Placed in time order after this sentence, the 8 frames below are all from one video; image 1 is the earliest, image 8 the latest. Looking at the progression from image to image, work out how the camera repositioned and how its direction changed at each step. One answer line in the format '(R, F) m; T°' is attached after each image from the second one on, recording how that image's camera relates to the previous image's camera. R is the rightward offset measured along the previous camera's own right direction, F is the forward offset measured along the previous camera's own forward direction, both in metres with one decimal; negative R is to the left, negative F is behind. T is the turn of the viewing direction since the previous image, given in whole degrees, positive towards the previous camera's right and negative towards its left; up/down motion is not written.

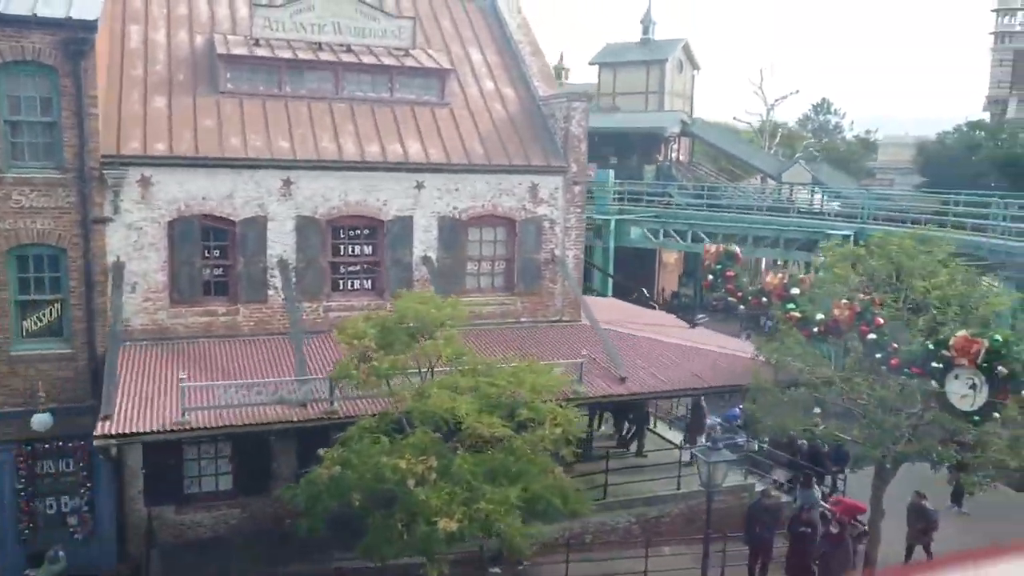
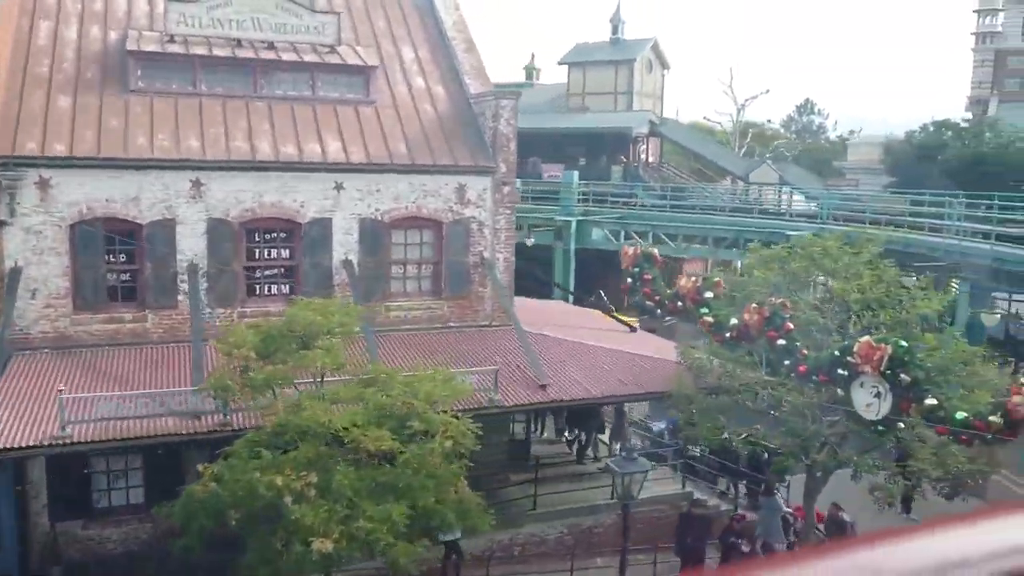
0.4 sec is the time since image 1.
(+1.1, +0.5) m; +1°
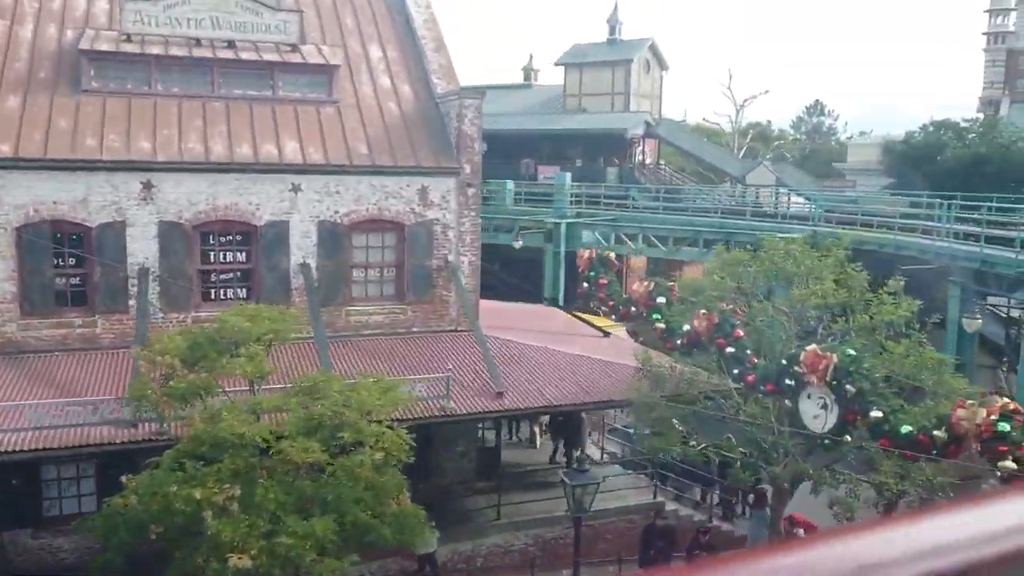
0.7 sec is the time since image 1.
(+0.8, +0.4) m; -1°
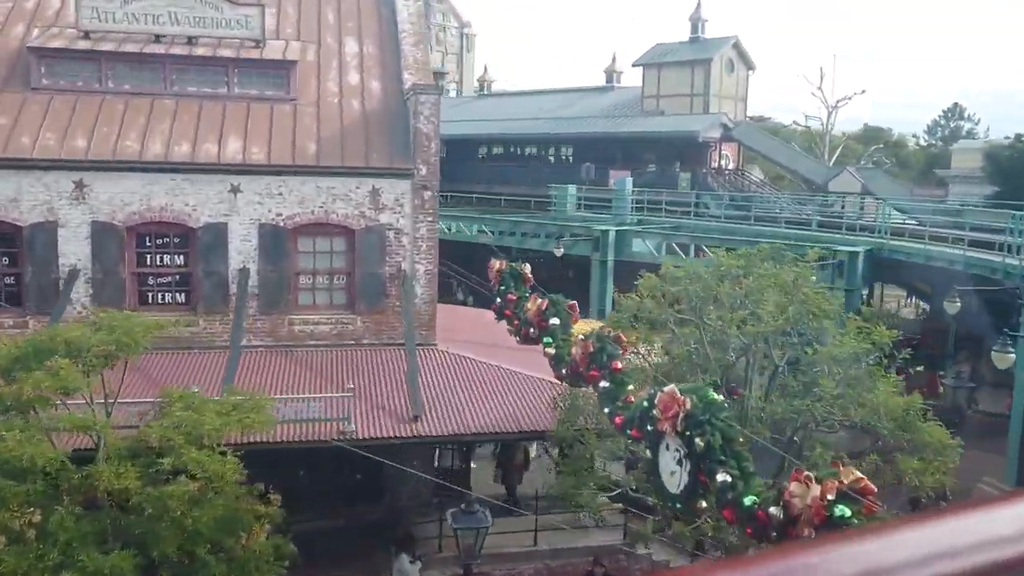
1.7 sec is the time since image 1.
(+2.6, +1.4) m; -8°
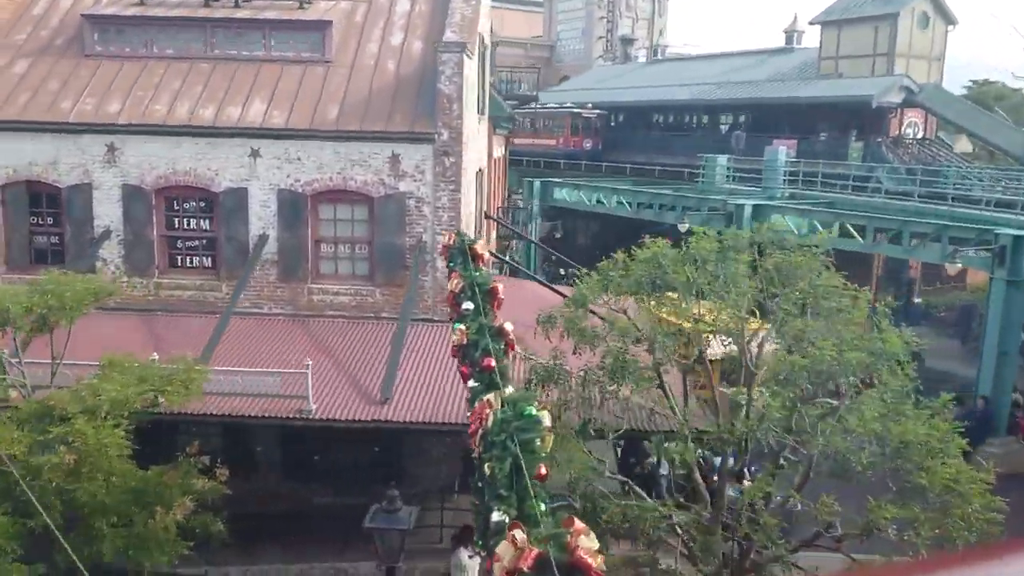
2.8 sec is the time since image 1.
(+2.6, +1.5) m; -14°
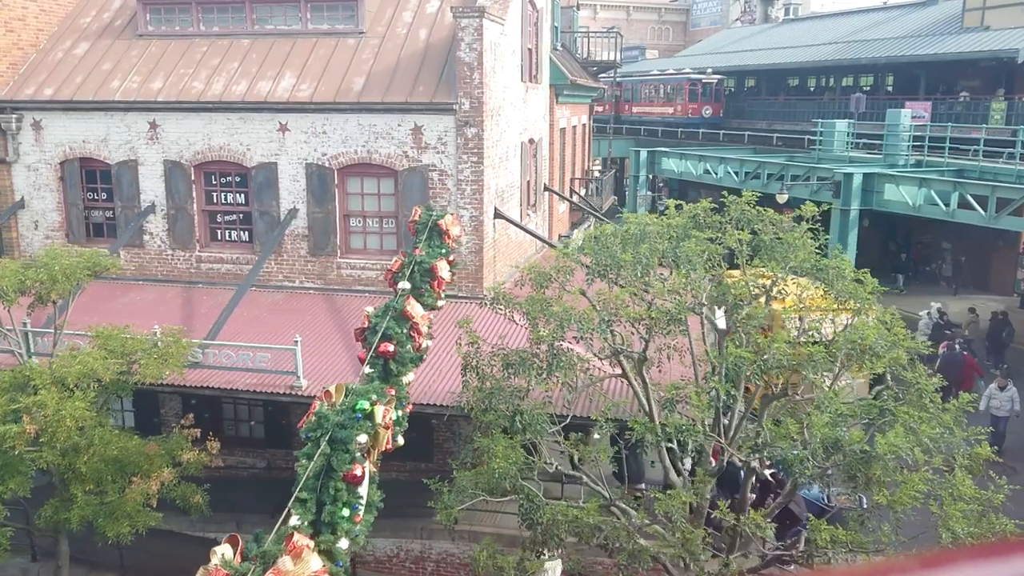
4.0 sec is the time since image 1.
(+1.7, +0.7) m; -10°
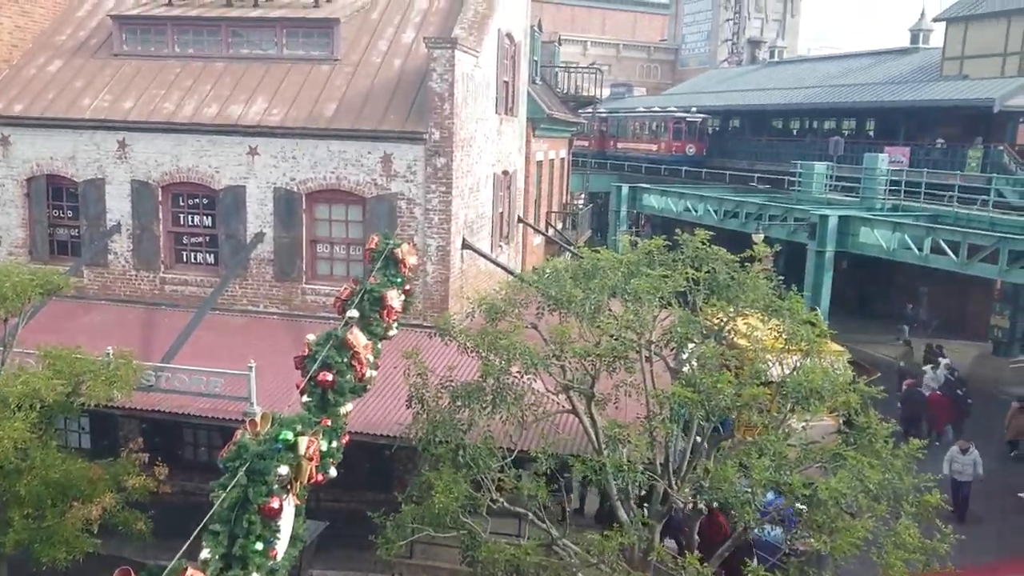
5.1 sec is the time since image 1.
(+0.3, +0.1) m; +1°
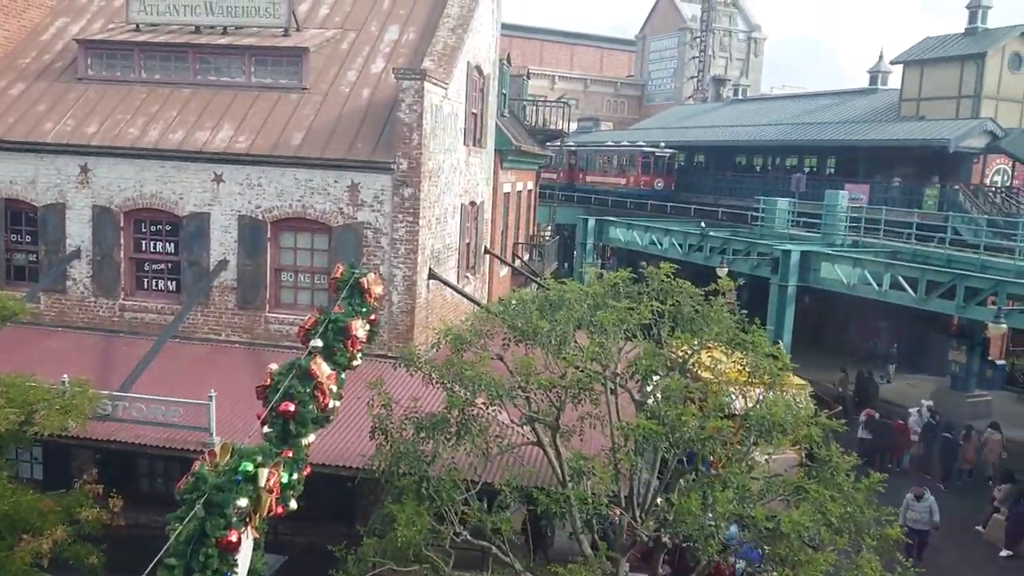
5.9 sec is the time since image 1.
(0.0, 0.0) m; +2°
